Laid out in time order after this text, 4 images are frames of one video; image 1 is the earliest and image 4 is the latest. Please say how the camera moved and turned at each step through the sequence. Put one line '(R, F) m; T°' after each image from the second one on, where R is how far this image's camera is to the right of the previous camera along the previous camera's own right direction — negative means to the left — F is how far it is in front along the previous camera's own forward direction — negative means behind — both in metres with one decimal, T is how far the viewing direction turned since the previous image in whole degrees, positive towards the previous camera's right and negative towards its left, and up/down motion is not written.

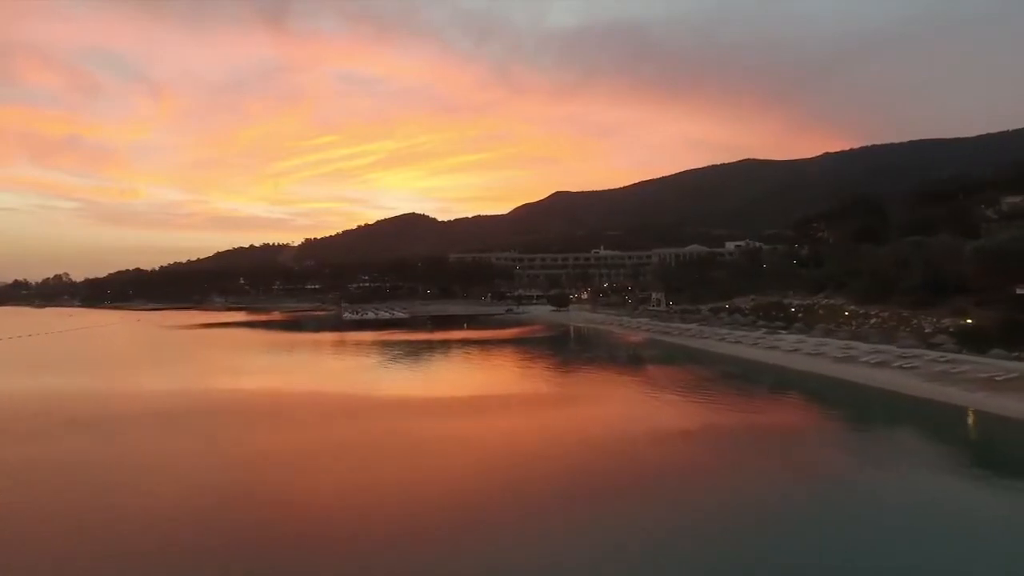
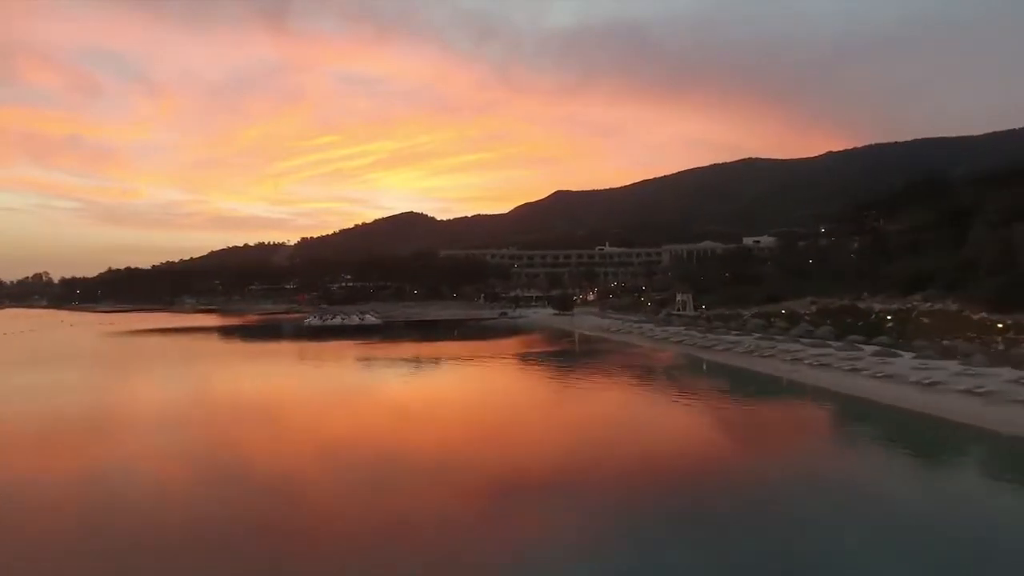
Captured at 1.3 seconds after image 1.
(-1.2, -0.4) m; 0°
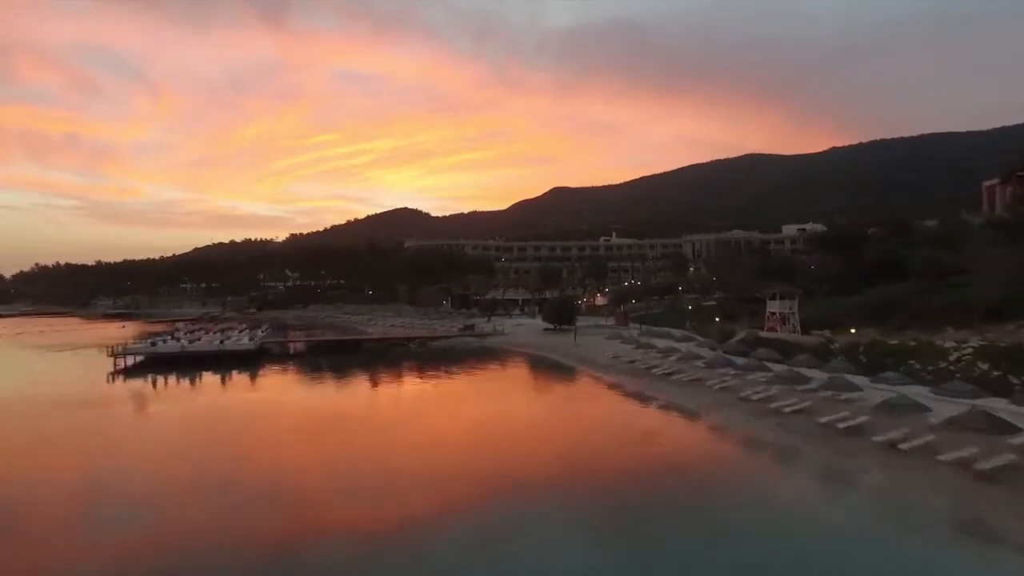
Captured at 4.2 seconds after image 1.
(+1.1, +7.2) m; 0°
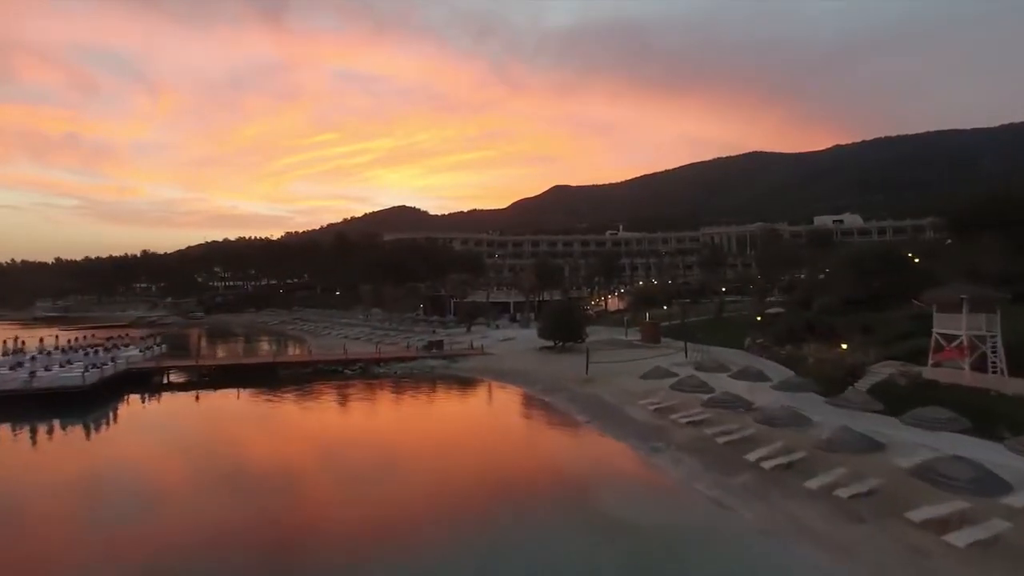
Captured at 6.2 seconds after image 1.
(+0.2, +4.2) m; 0°
